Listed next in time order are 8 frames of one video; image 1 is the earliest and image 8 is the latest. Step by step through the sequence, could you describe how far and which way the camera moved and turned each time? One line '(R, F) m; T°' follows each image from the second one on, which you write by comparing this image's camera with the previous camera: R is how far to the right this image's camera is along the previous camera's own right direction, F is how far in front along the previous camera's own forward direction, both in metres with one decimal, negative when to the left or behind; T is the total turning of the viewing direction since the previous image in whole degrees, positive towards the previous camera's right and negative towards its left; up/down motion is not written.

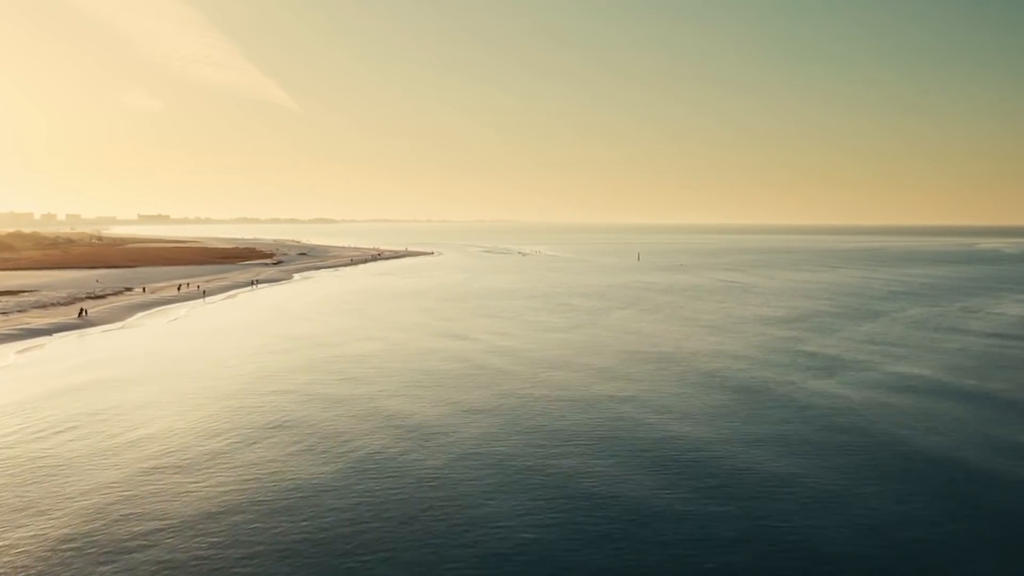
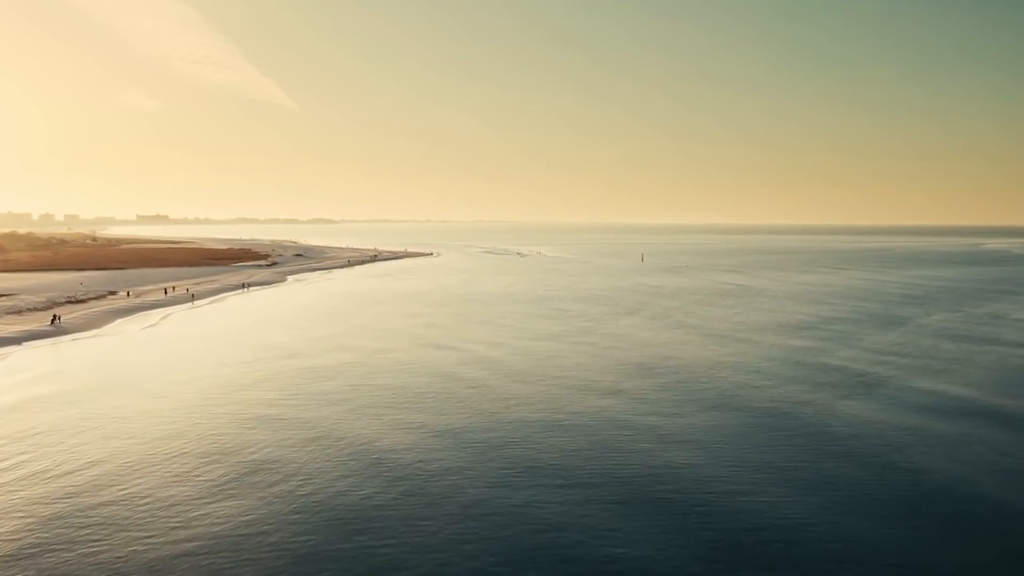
(-0.1, +2.9) m; 0°
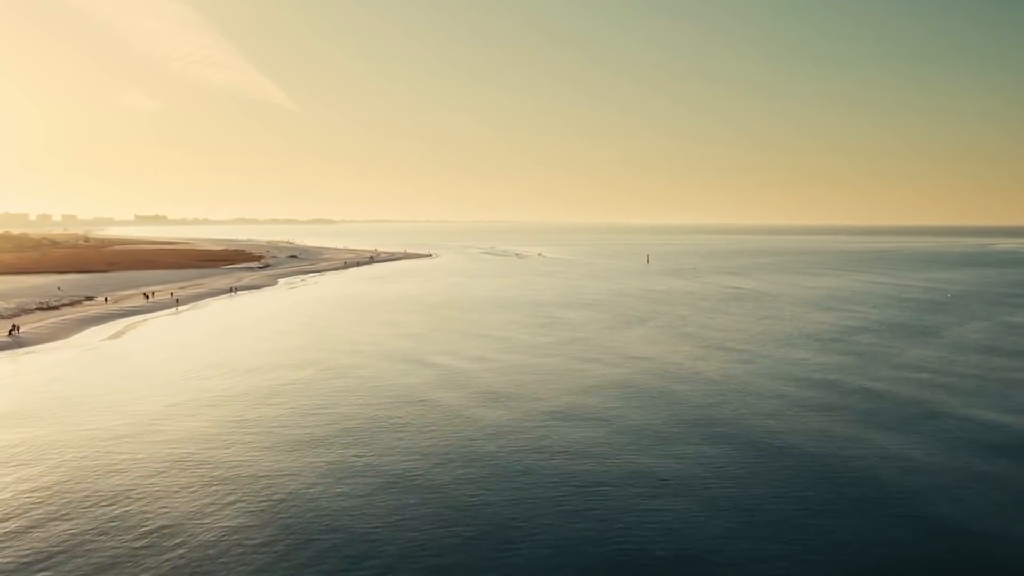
(-0.2, +4.0) m; 0°
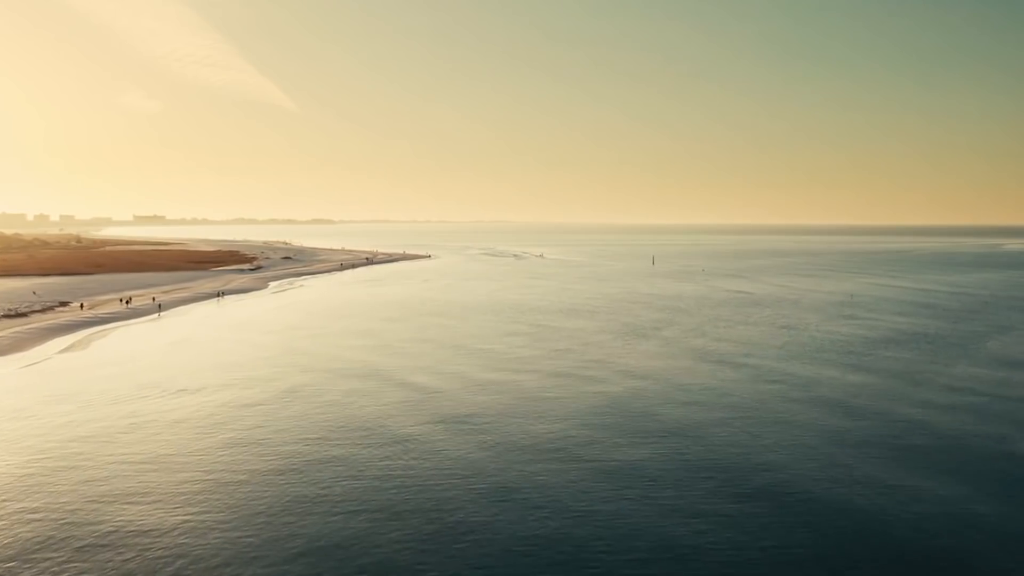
(-0.3, +4.2) m; 0°
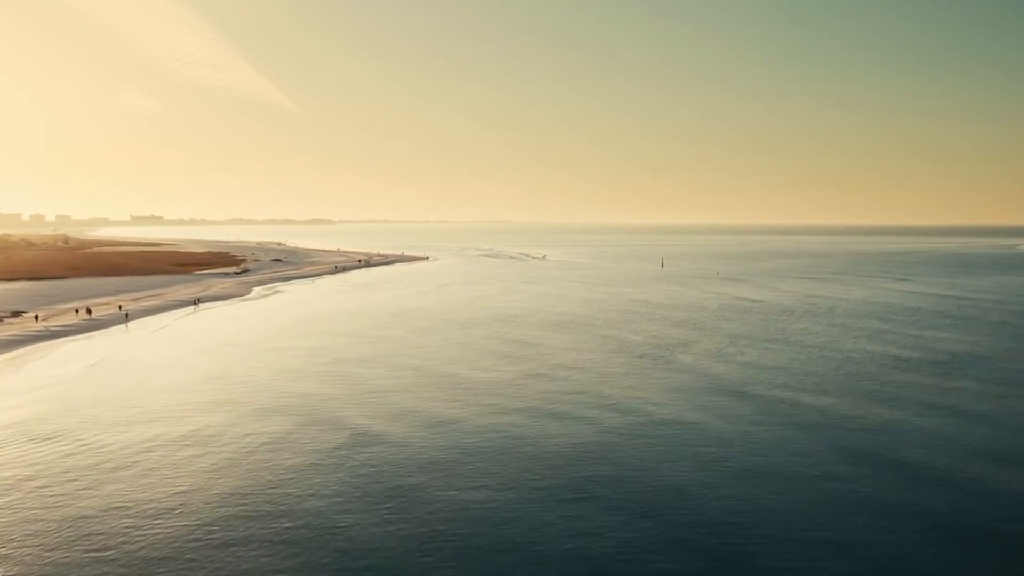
(-0.5, +6.7) m; 0°
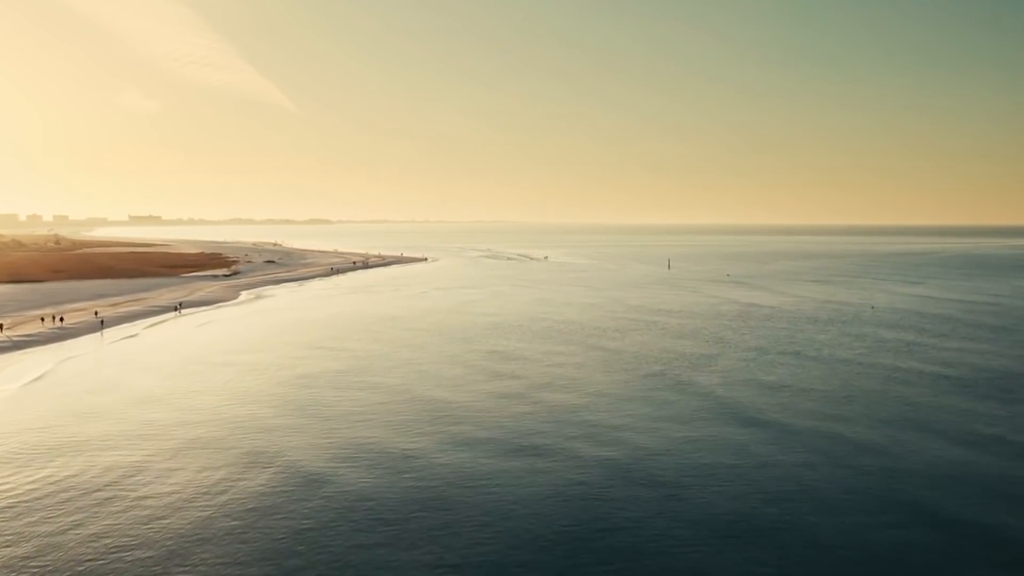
(-0.4, +4.2) m; 0°
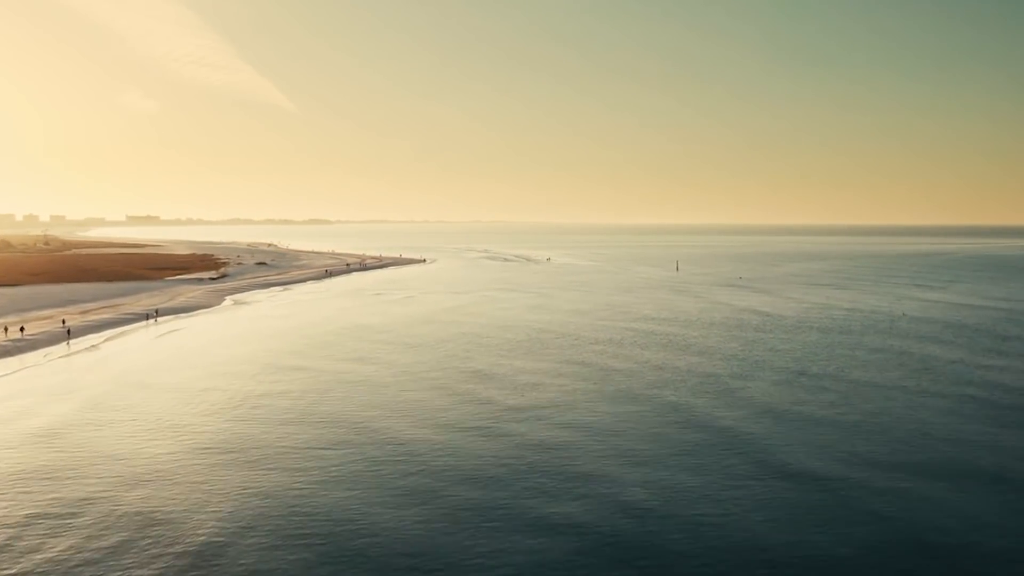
(-0.4, +5.0) m; 0°
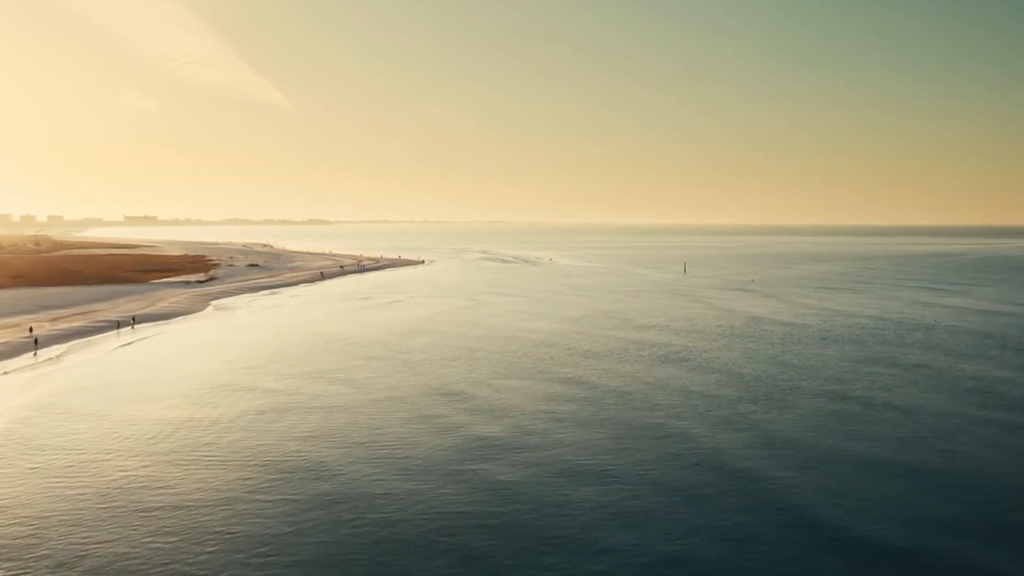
(-0.3, +4.2) m; 0°
